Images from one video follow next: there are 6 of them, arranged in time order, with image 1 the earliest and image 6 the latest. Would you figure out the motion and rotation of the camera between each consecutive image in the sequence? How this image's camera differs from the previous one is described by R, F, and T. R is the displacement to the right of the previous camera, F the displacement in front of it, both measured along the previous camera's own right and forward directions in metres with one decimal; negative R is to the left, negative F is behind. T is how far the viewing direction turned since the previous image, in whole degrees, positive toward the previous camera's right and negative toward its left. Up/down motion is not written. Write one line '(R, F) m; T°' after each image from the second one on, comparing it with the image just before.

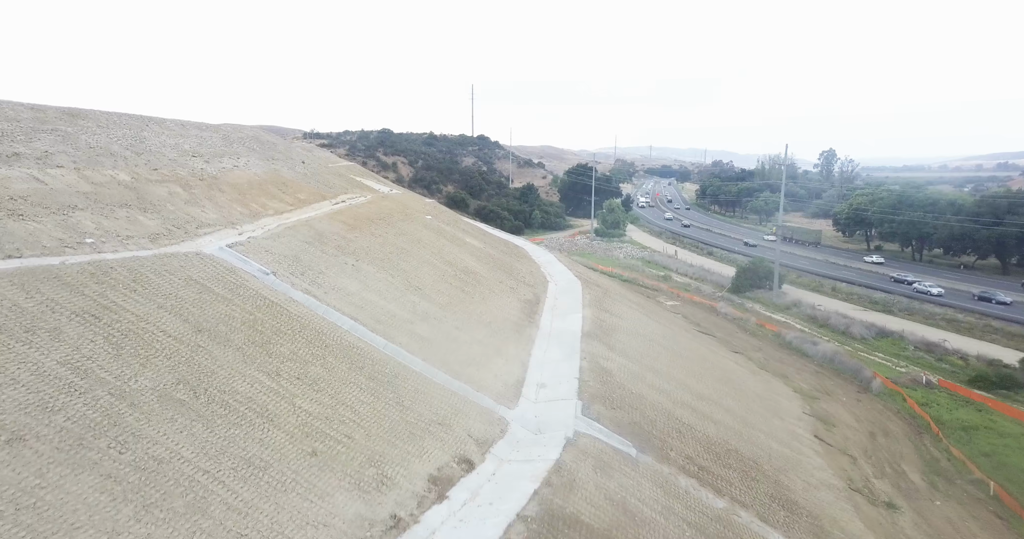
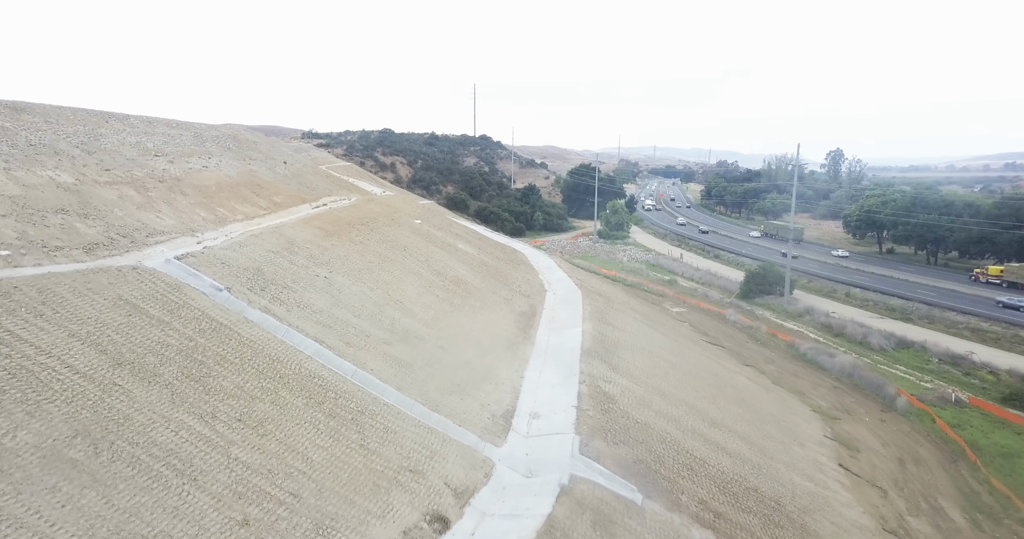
(+0.4, +1.7) m; 0°
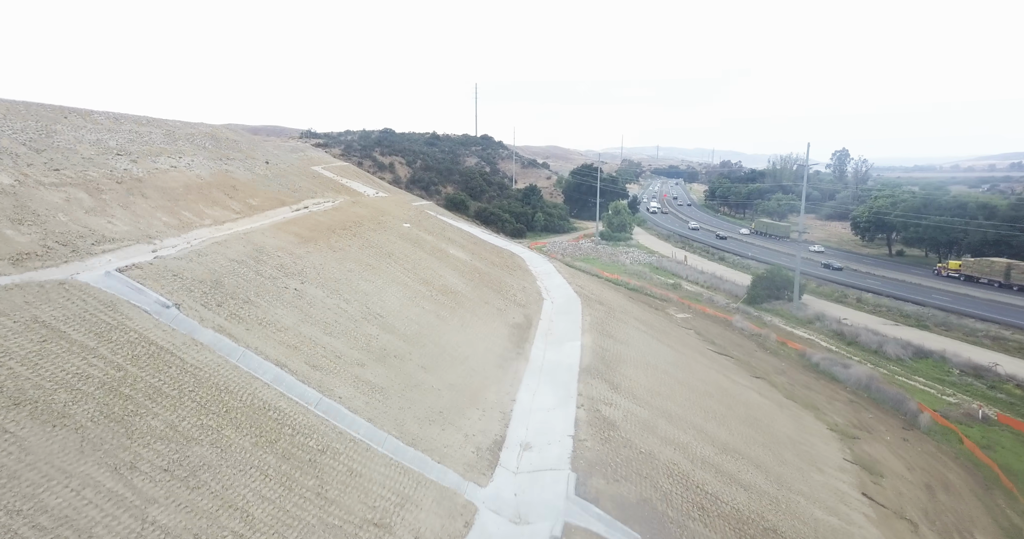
(+0.3, +1.4) m; 0°
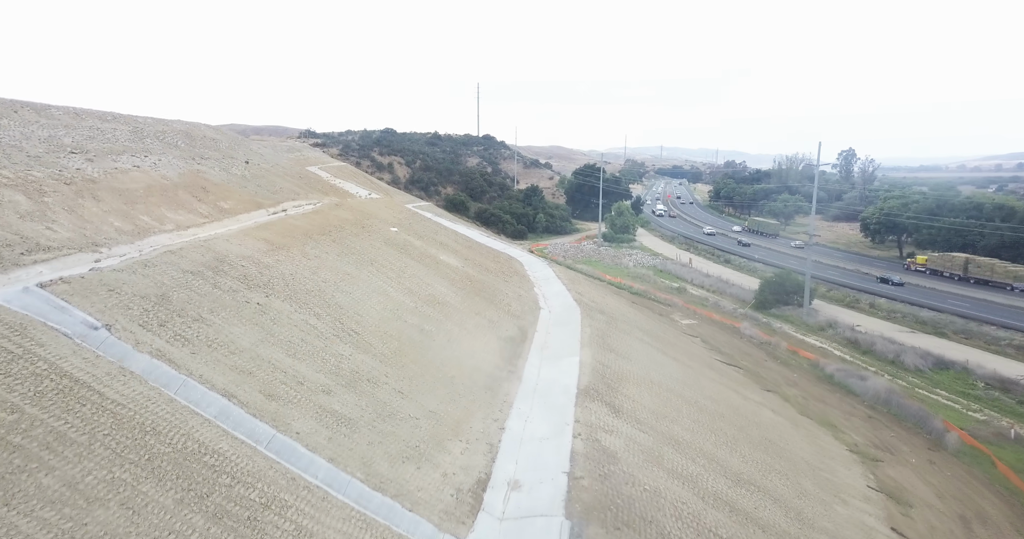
(+0.3, +1.4) m; 0°
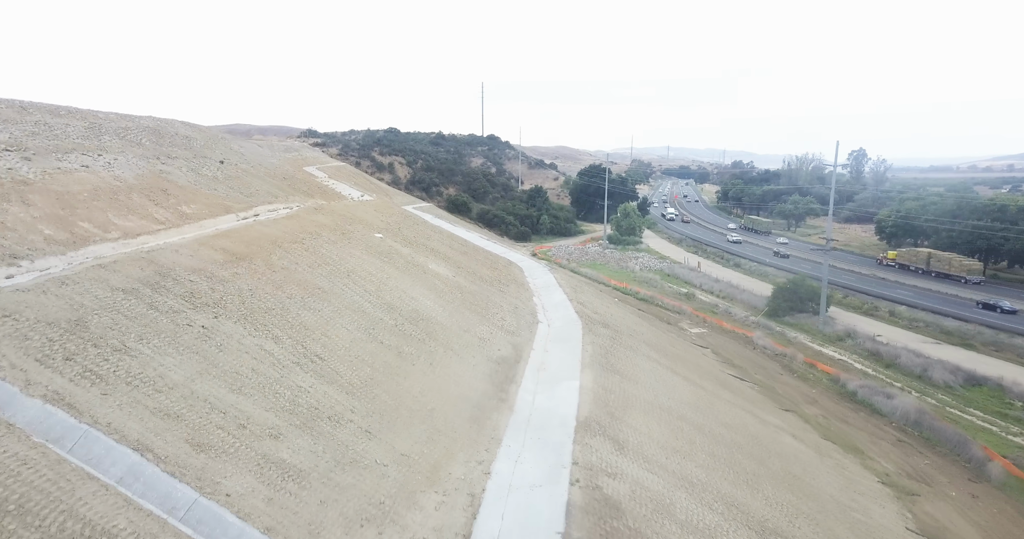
(+0.4, +1.7) m; -1°
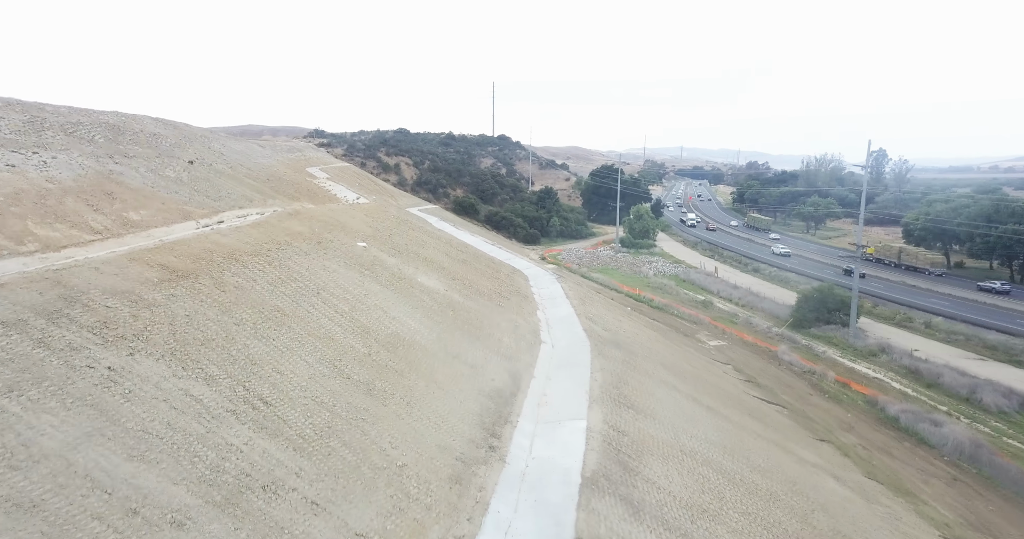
(+0.4, +2.2) m; -1°
